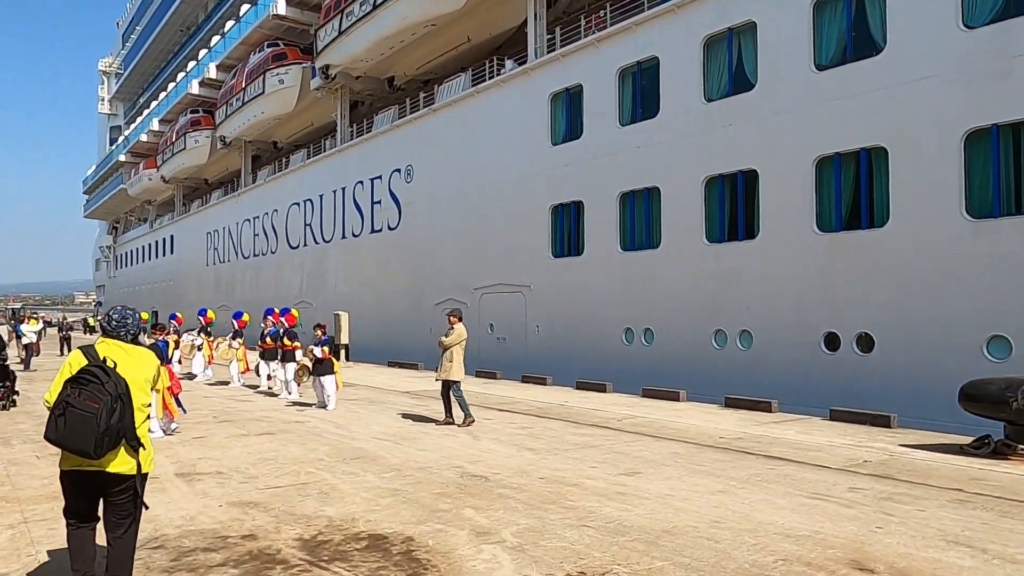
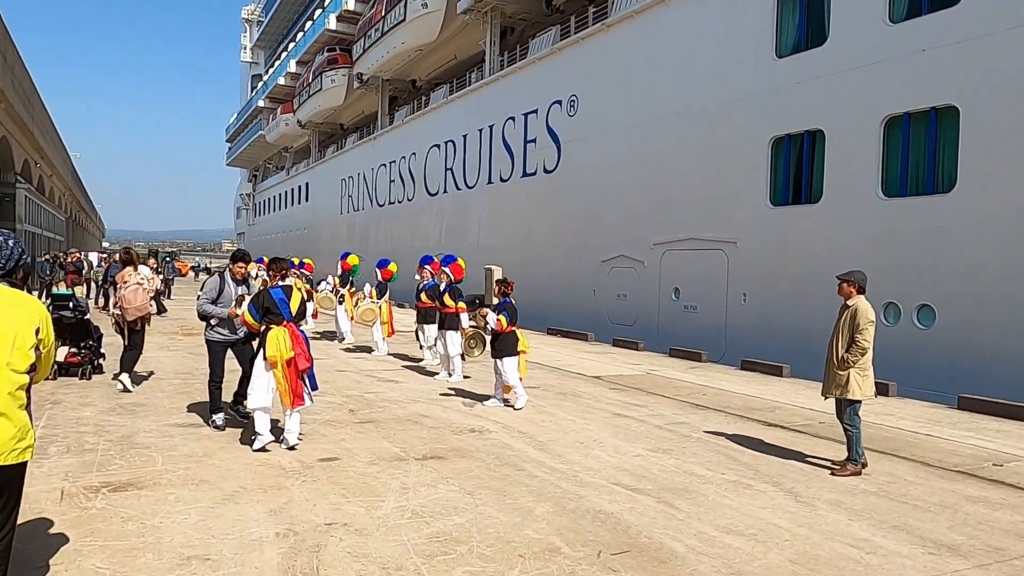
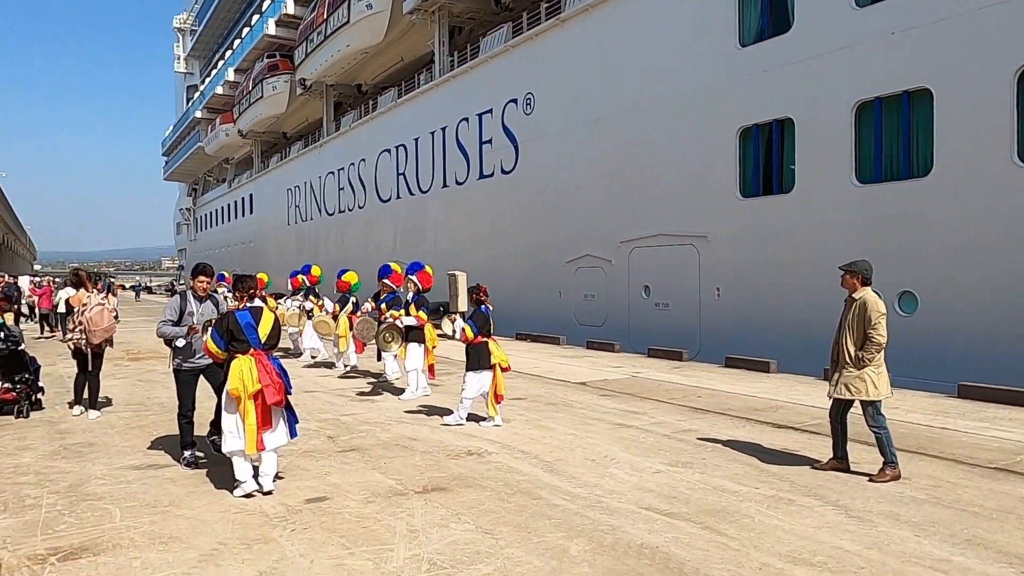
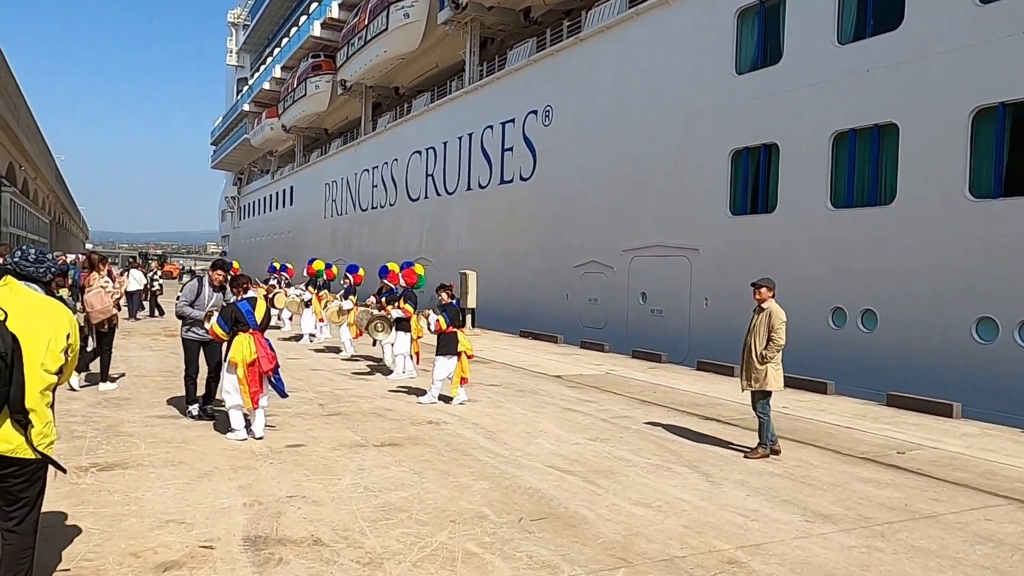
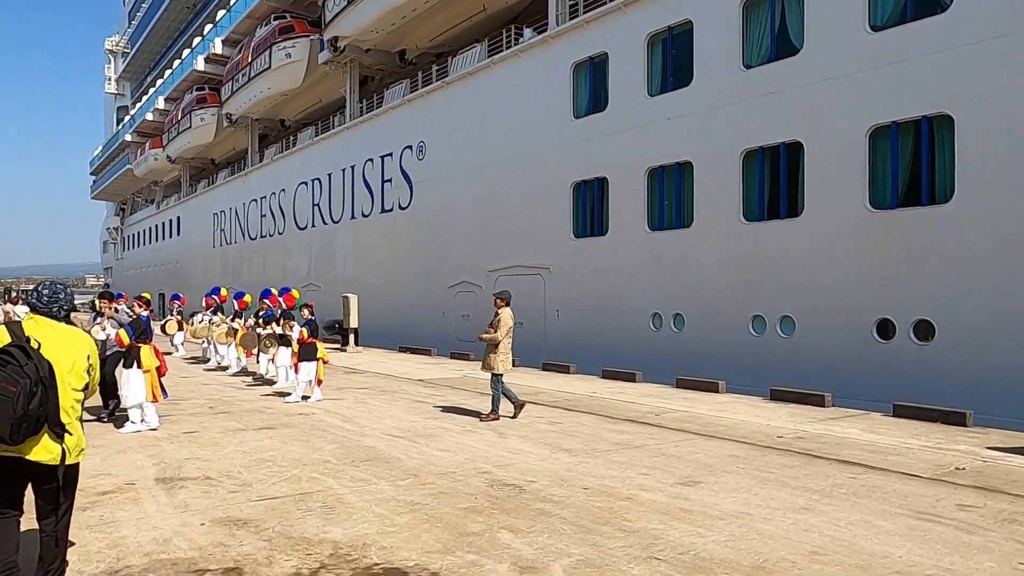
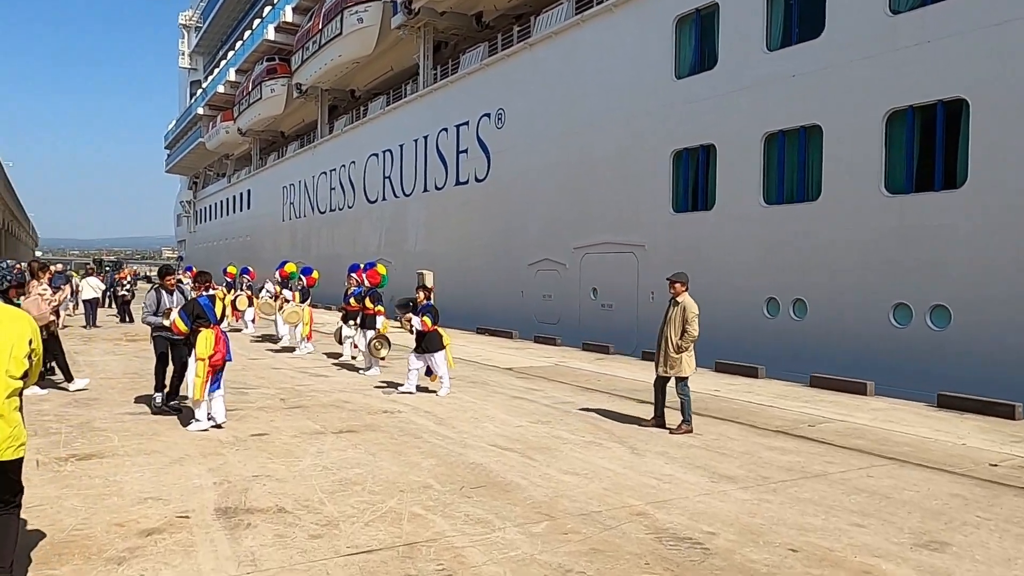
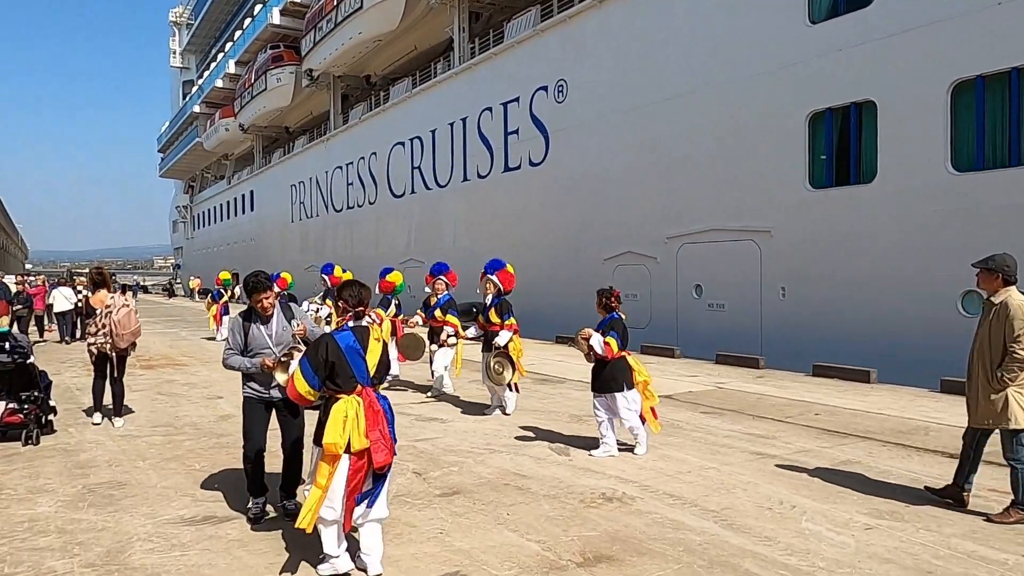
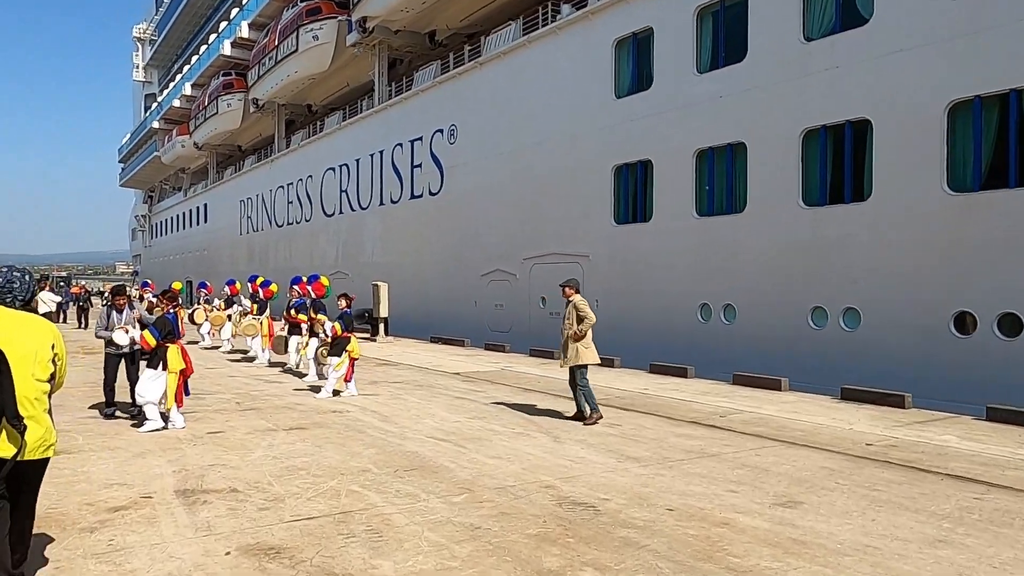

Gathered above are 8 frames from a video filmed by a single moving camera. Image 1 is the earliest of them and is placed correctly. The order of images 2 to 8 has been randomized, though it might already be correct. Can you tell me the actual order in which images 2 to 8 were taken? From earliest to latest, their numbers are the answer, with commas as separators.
5, 8, 6, 4, 2, 3, 7
